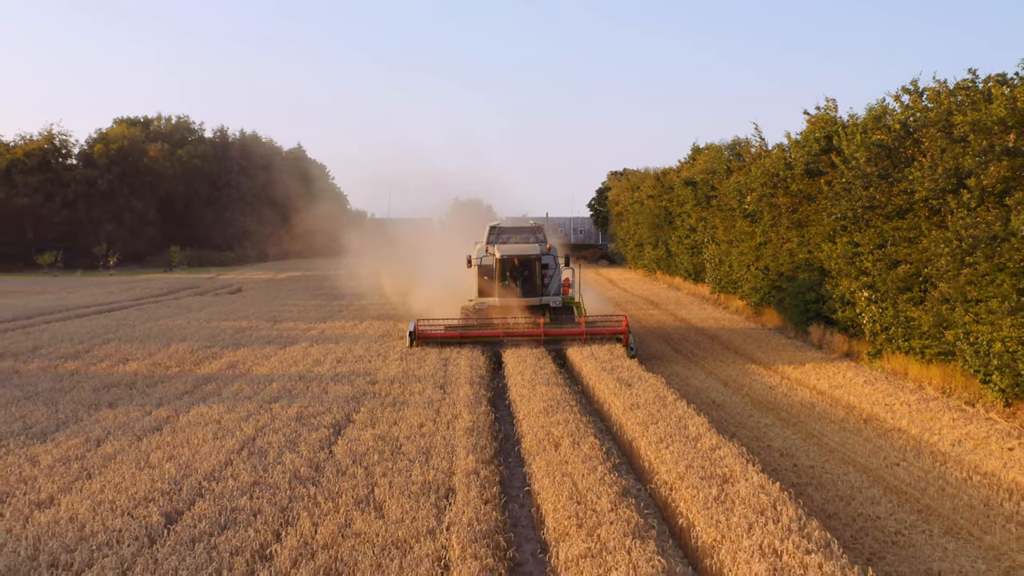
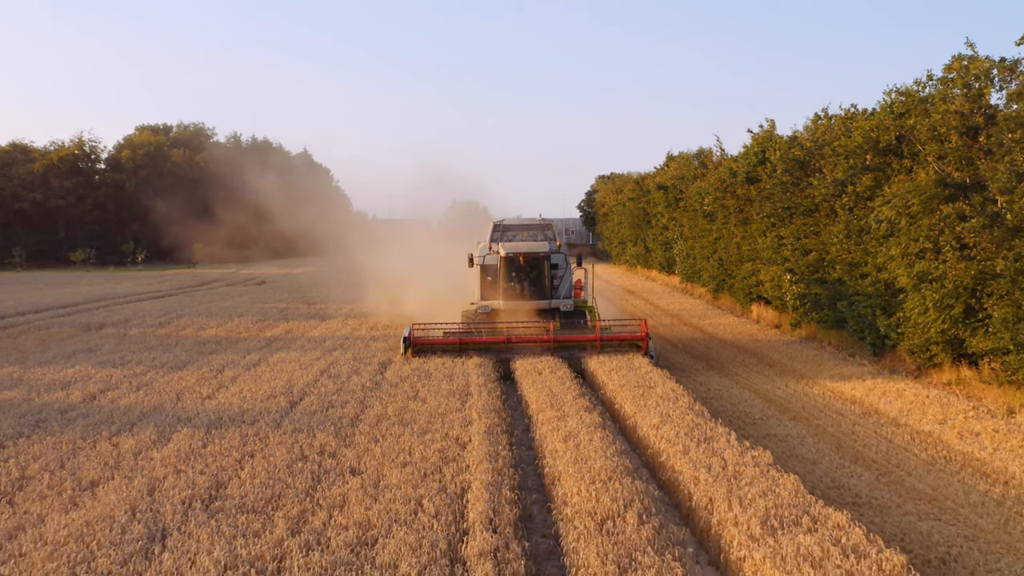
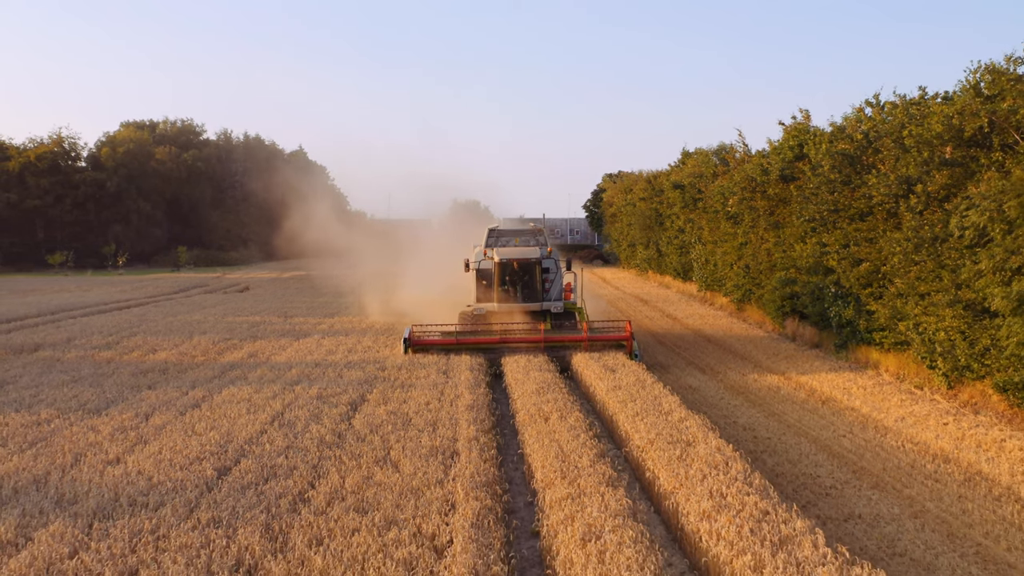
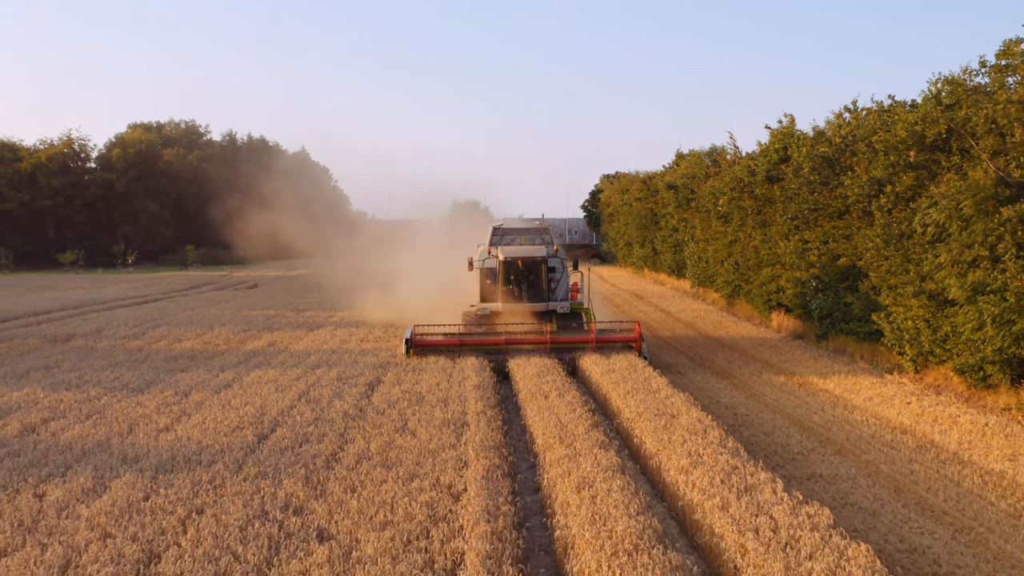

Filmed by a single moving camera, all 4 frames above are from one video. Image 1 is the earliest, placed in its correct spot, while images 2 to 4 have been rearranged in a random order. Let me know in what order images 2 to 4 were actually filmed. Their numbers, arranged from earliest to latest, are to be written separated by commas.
3, 4, 2
